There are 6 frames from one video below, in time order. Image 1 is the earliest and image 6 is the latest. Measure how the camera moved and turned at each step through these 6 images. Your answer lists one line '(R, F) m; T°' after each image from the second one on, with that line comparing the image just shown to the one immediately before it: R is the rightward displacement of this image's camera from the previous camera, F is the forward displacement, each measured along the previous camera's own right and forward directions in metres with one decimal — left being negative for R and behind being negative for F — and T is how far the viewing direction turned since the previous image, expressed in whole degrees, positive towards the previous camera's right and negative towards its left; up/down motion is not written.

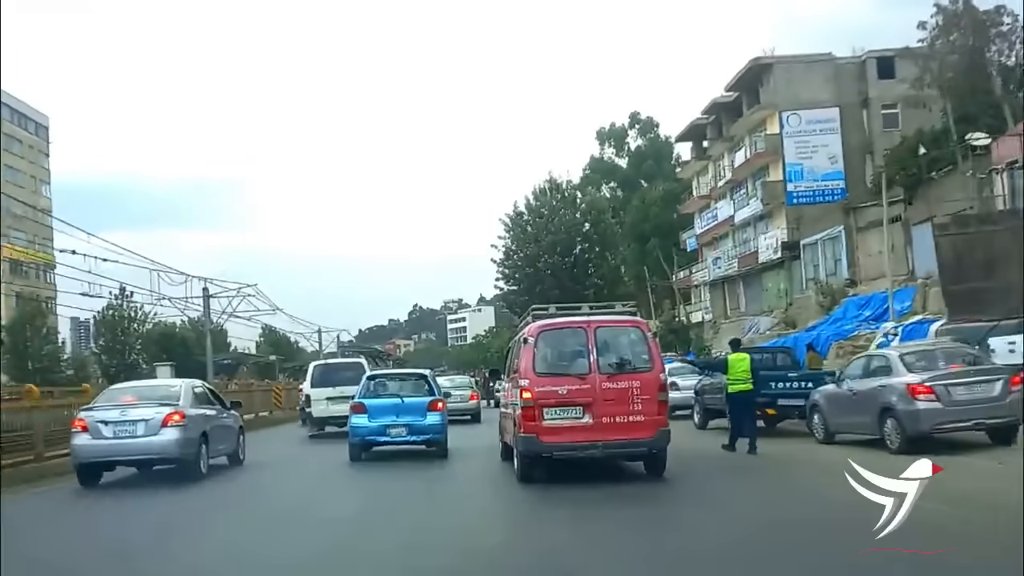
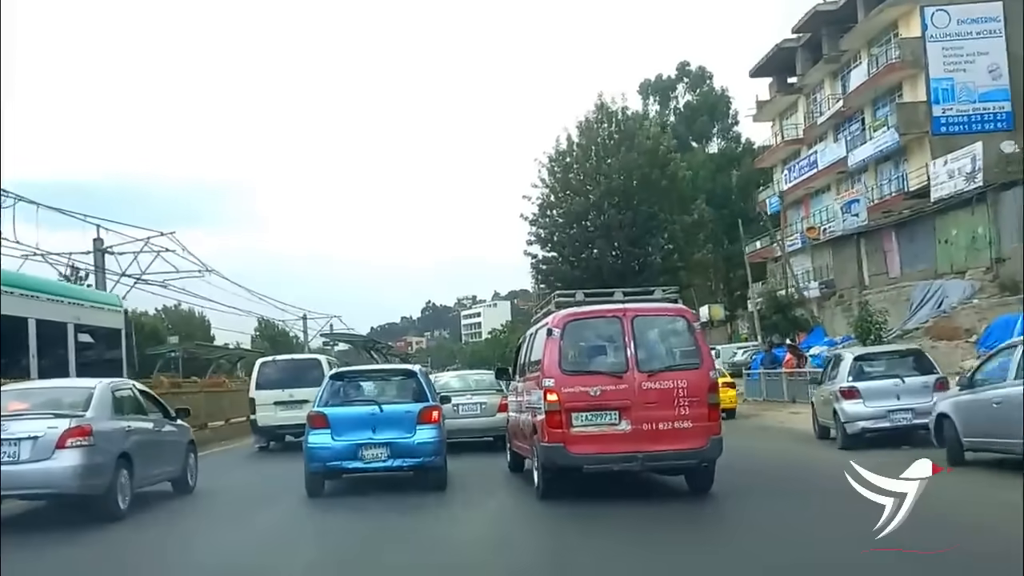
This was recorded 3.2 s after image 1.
(-0.2, +2.8) m; -1°
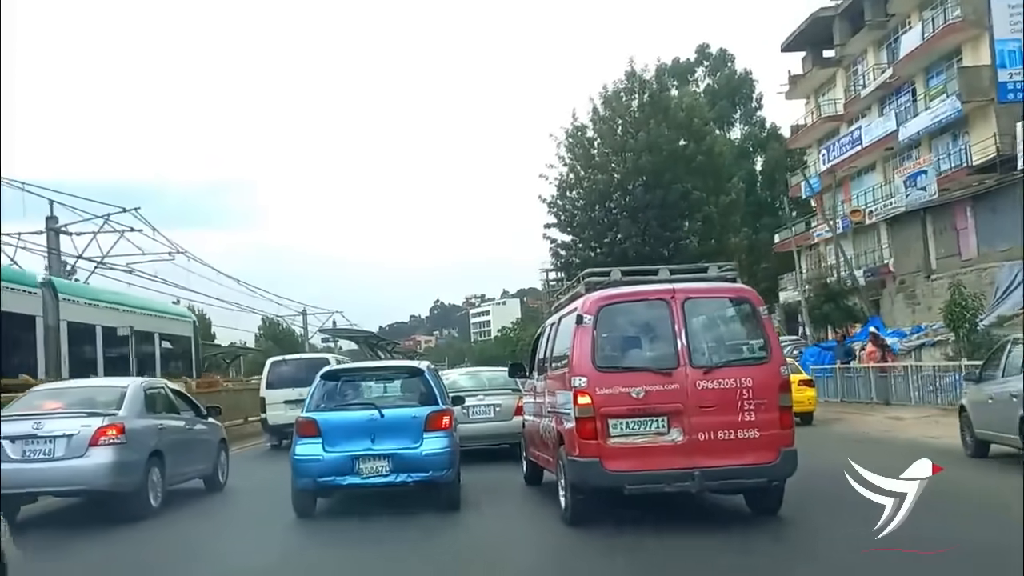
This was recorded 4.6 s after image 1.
(-0.1, +0.8) m; 0°
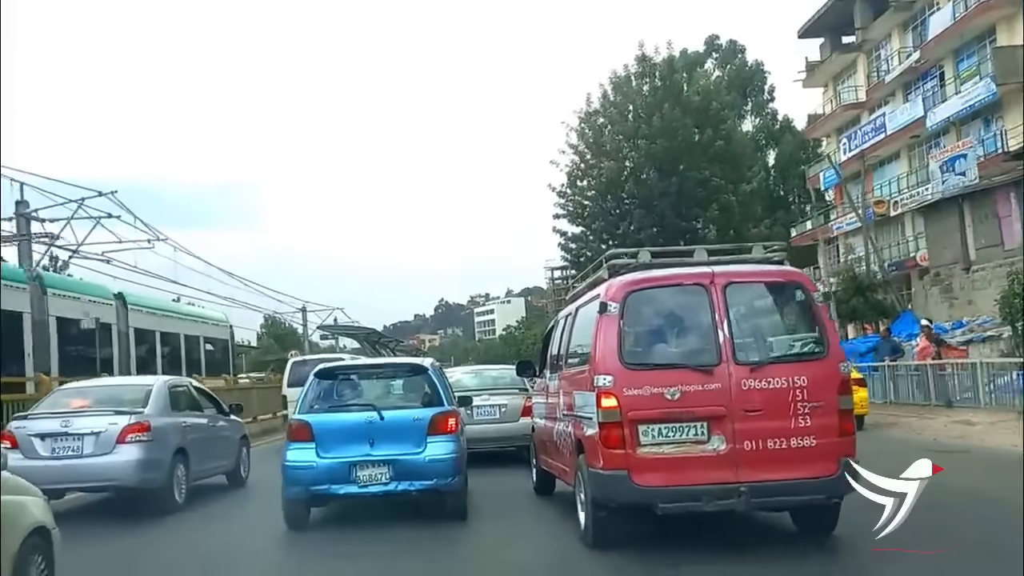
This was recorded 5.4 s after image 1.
(0.0, +0.4) m; 0°
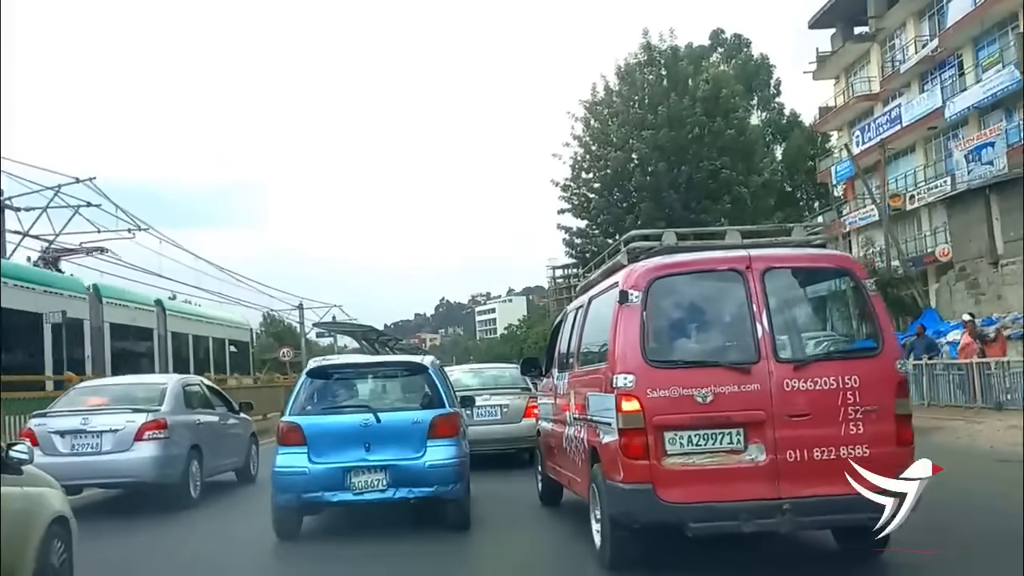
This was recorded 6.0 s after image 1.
(0.0, +0.3) m; 0°
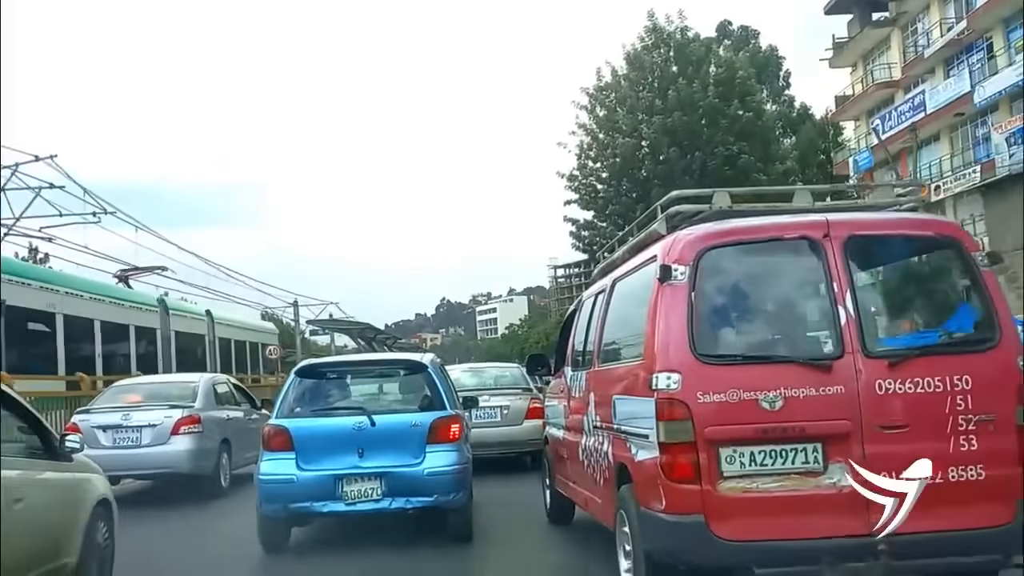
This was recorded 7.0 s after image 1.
(0.0, +0.4) m; 0°
